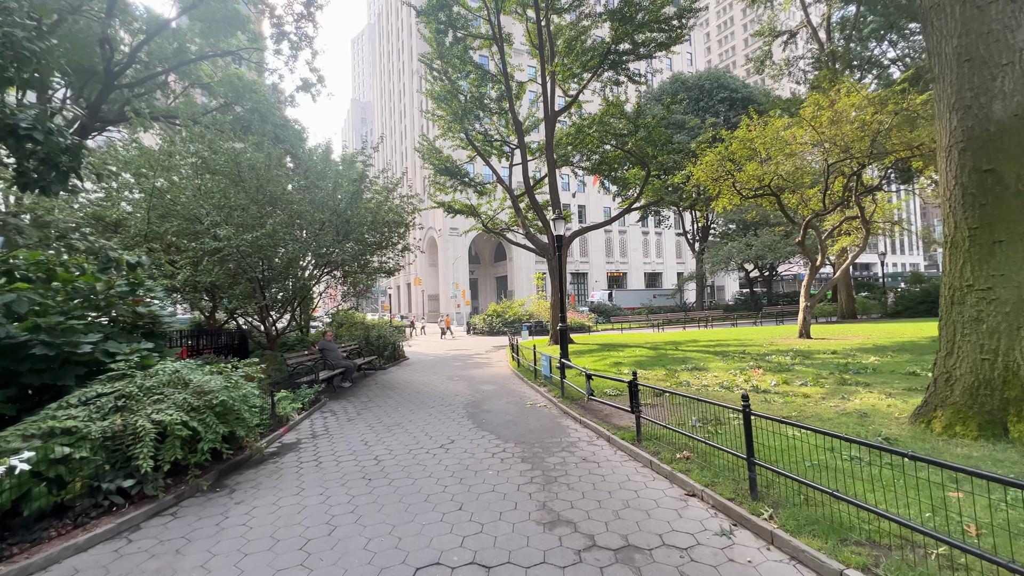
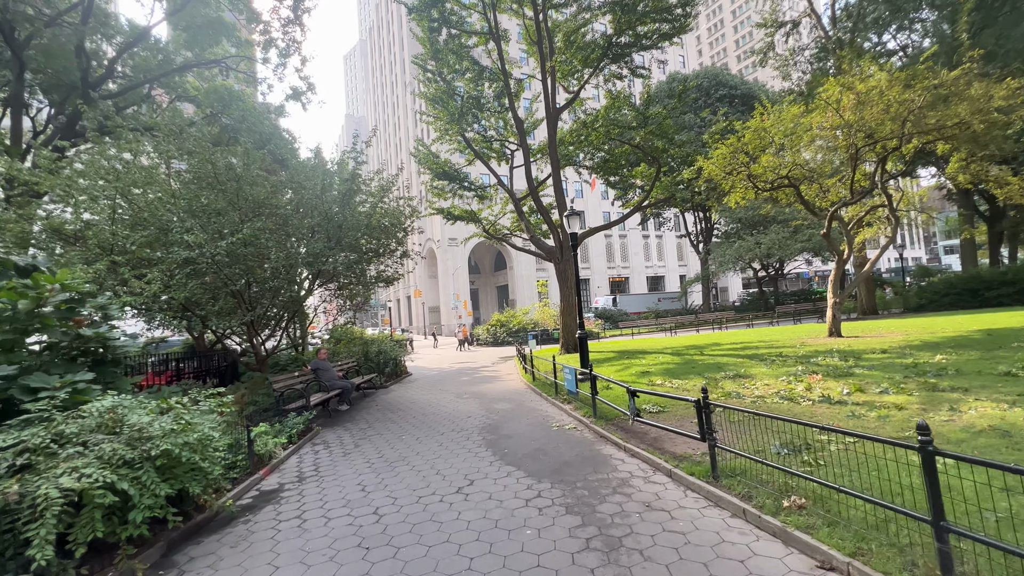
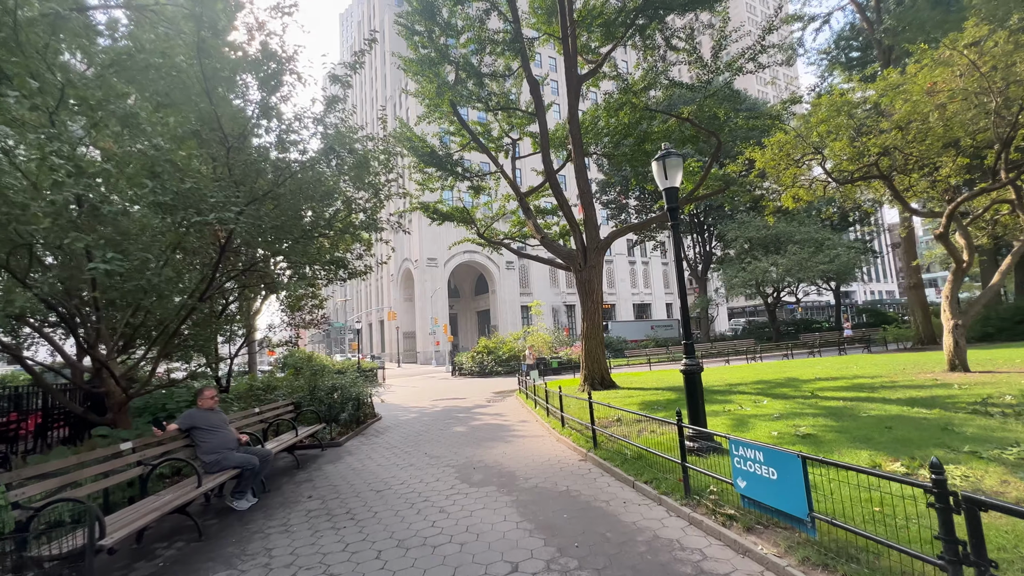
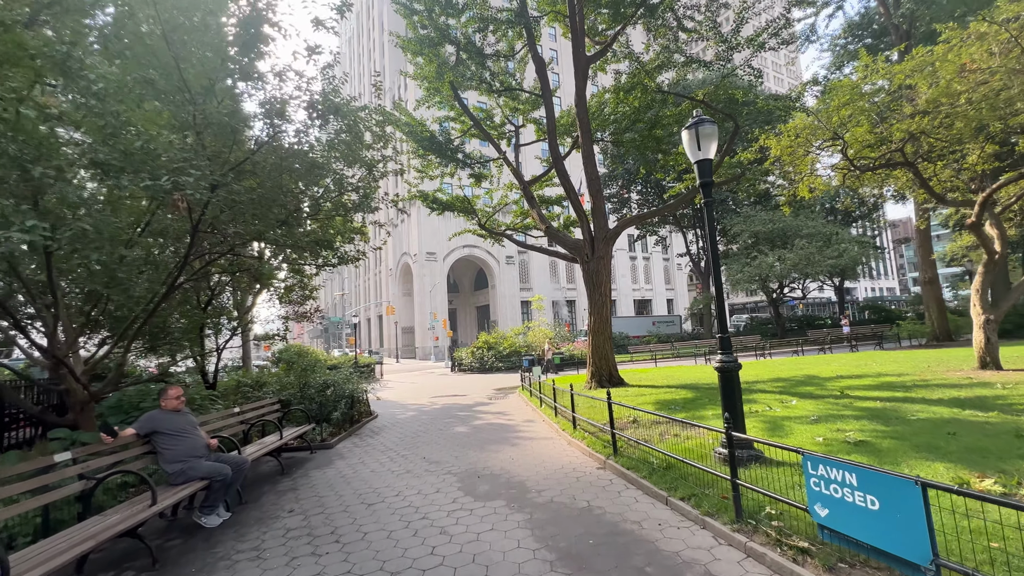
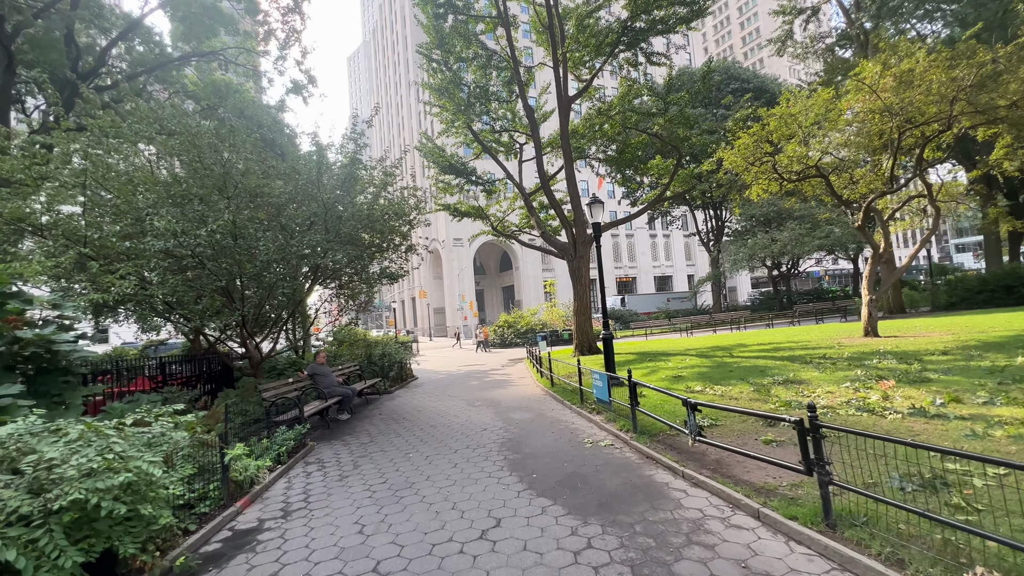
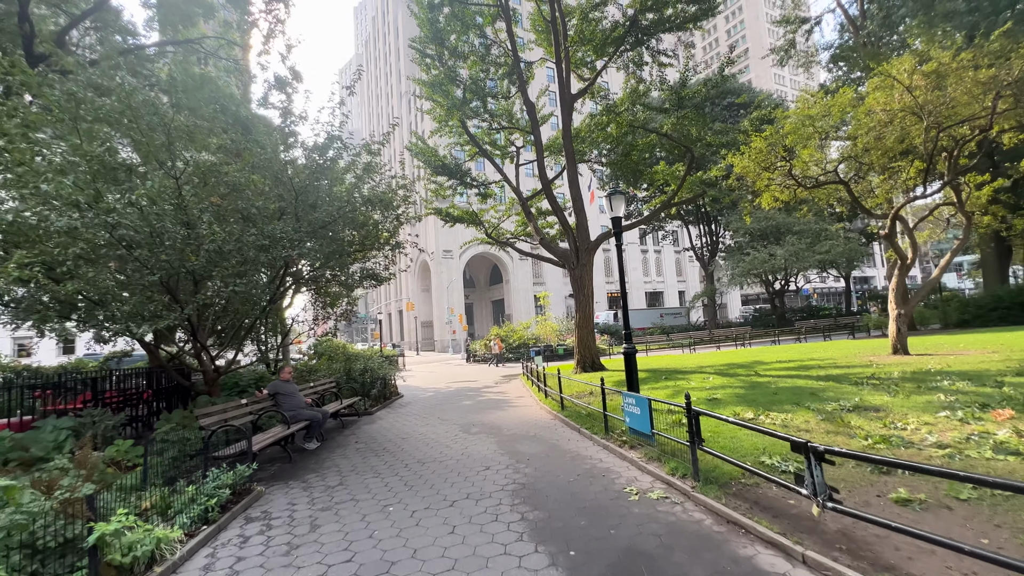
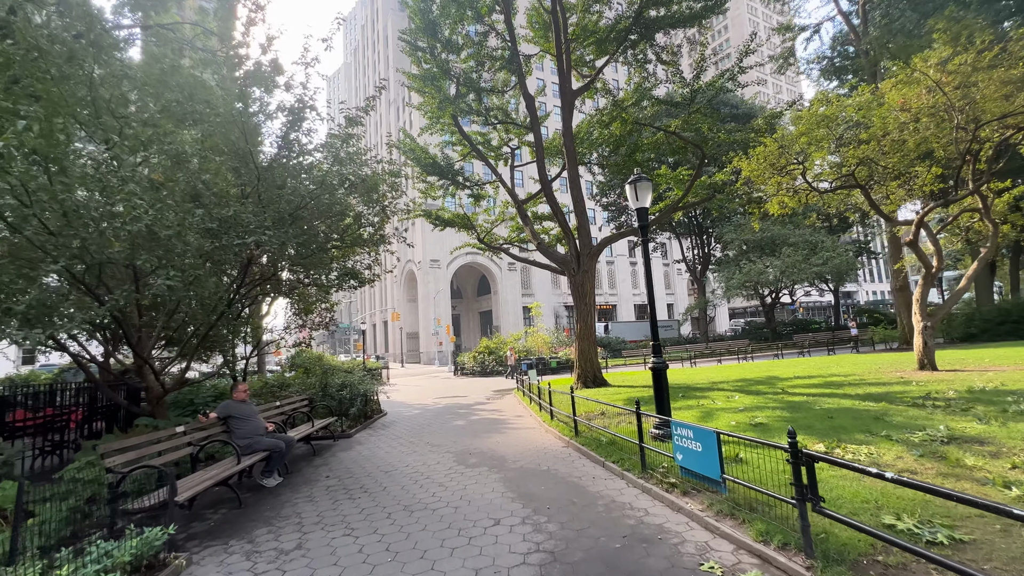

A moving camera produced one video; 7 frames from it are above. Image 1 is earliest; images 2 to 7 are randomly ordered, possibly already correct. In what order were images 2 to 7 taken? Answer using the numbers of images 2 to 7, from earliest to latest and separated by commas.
2, 5, 6, 7, 3, 4
